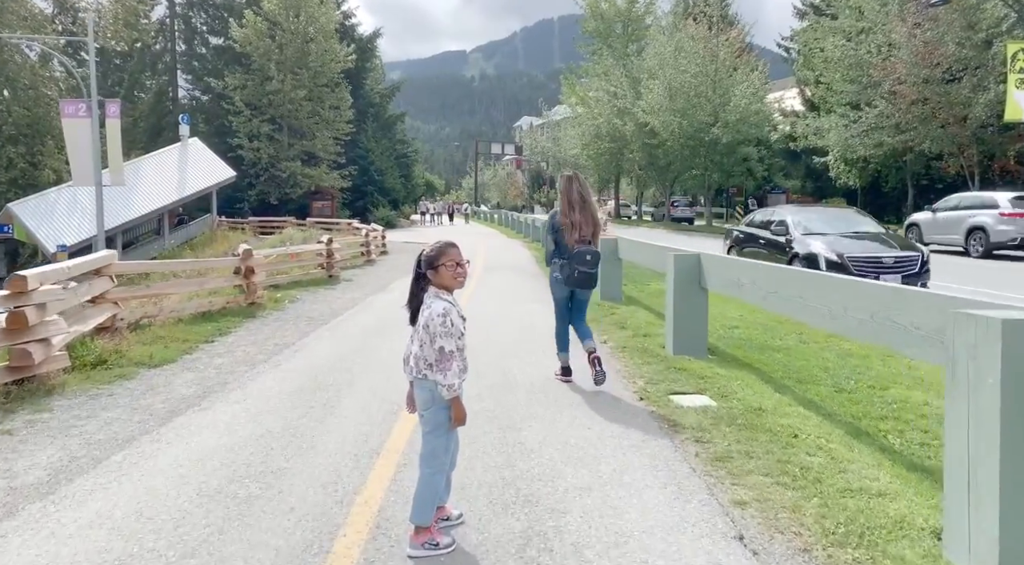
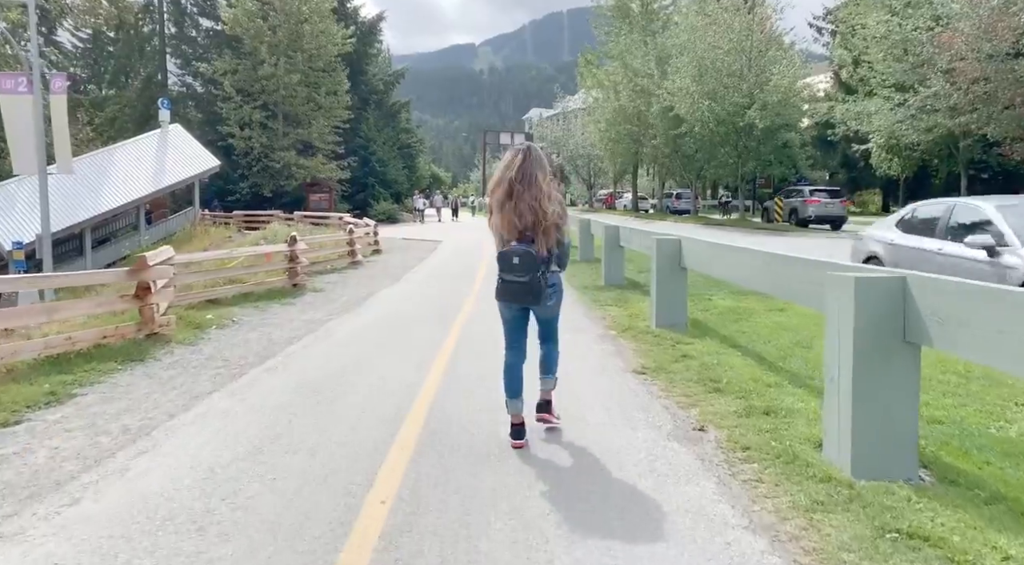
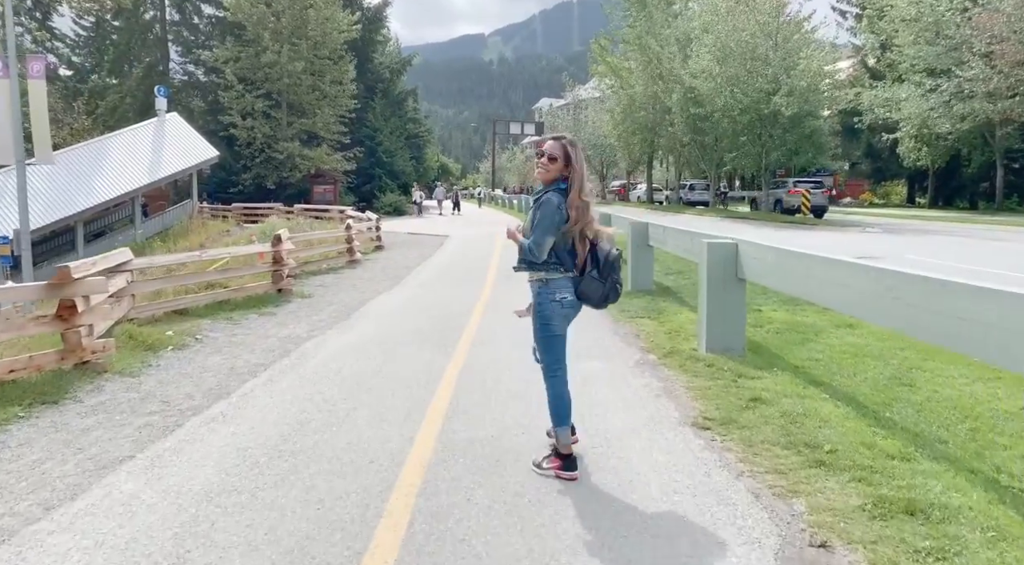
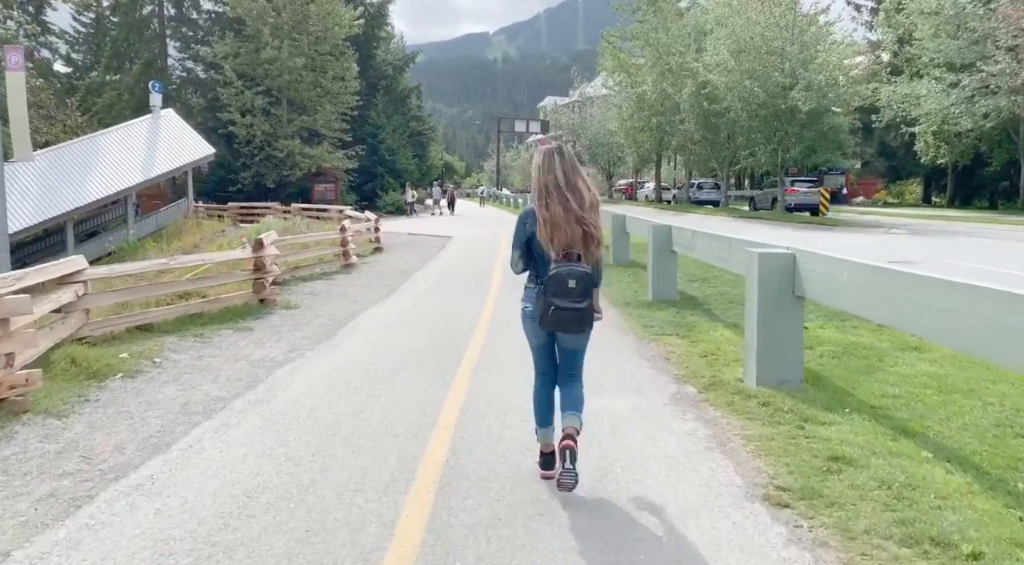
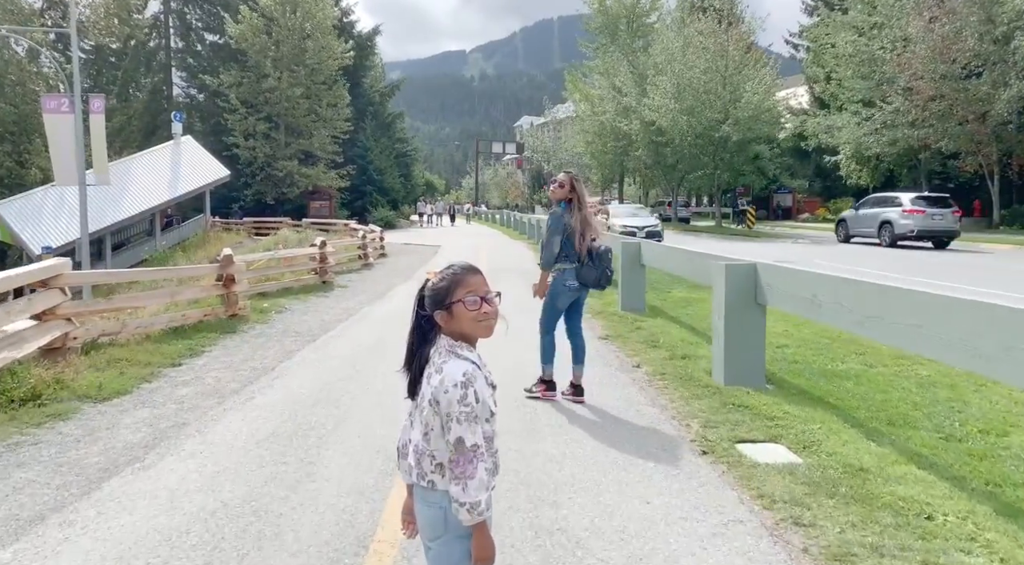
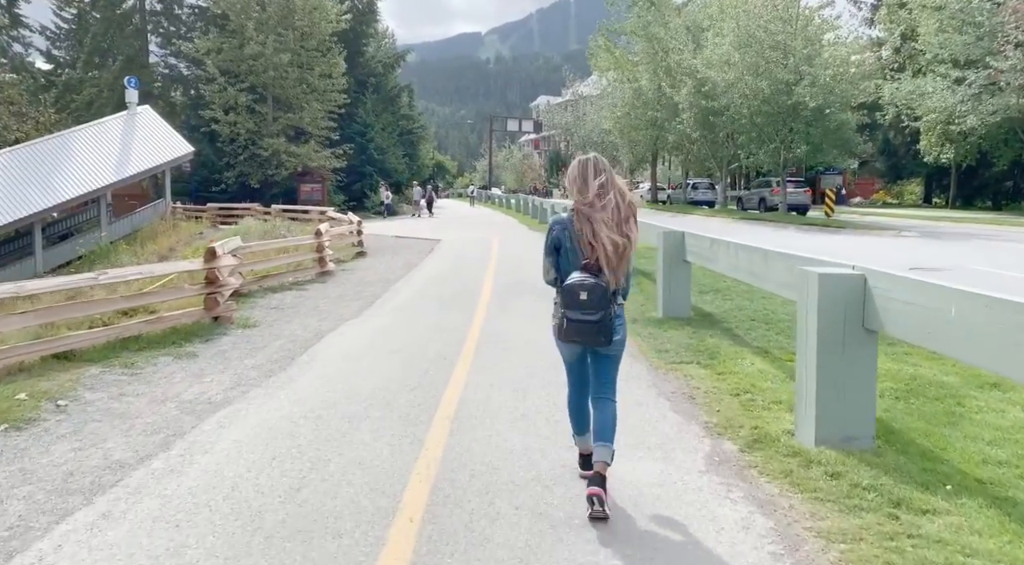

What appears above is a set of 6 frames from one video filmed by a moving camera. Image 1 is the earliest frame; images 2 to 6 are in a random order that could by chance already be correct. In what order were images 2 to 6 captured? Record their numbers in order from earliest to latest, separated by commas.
5, 2, 3, 4, 6
